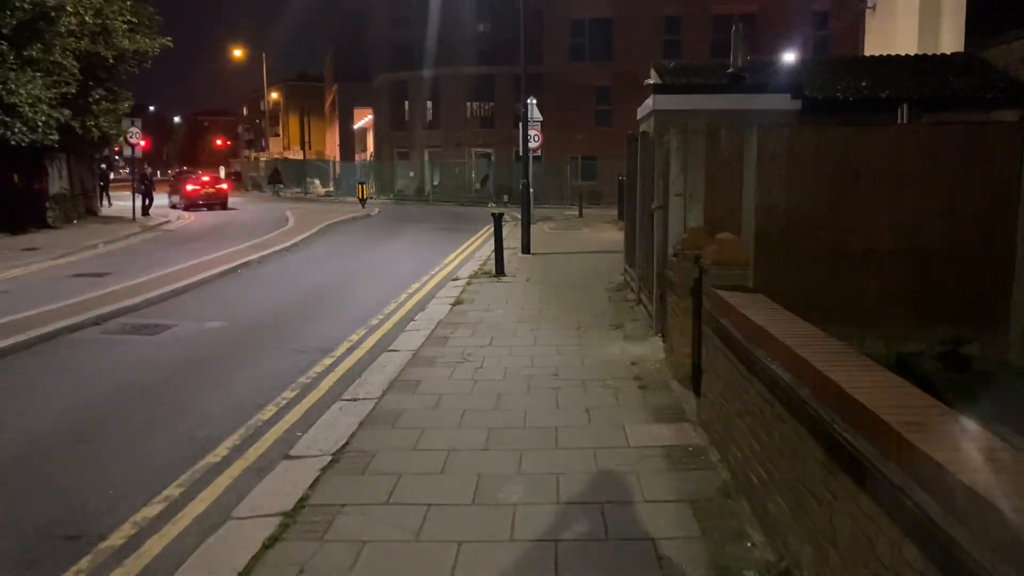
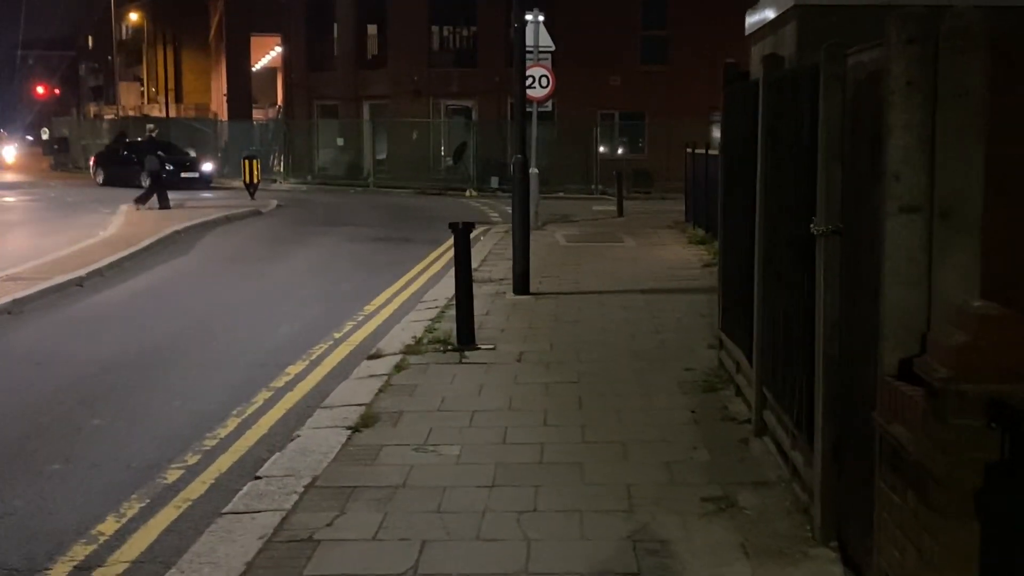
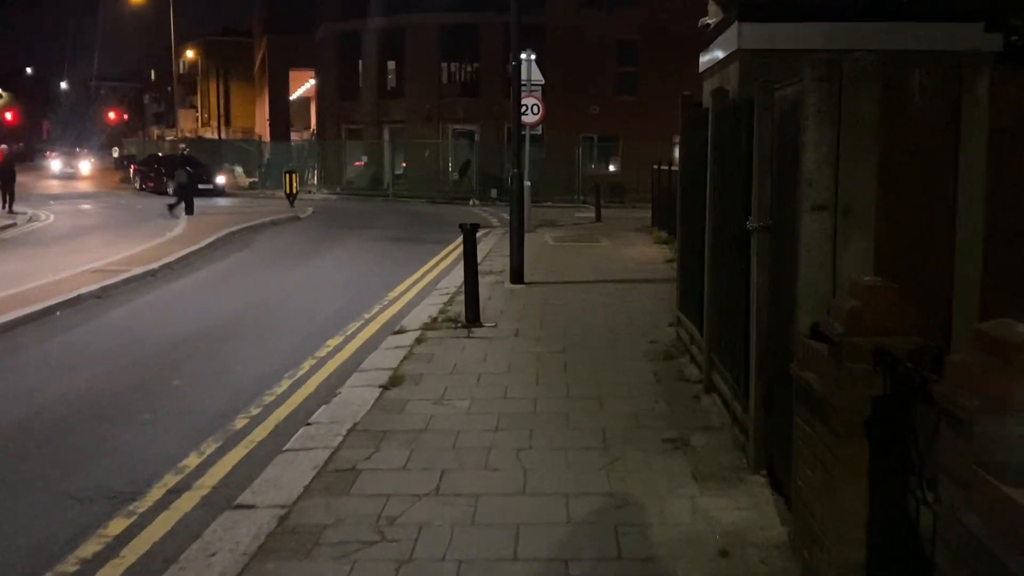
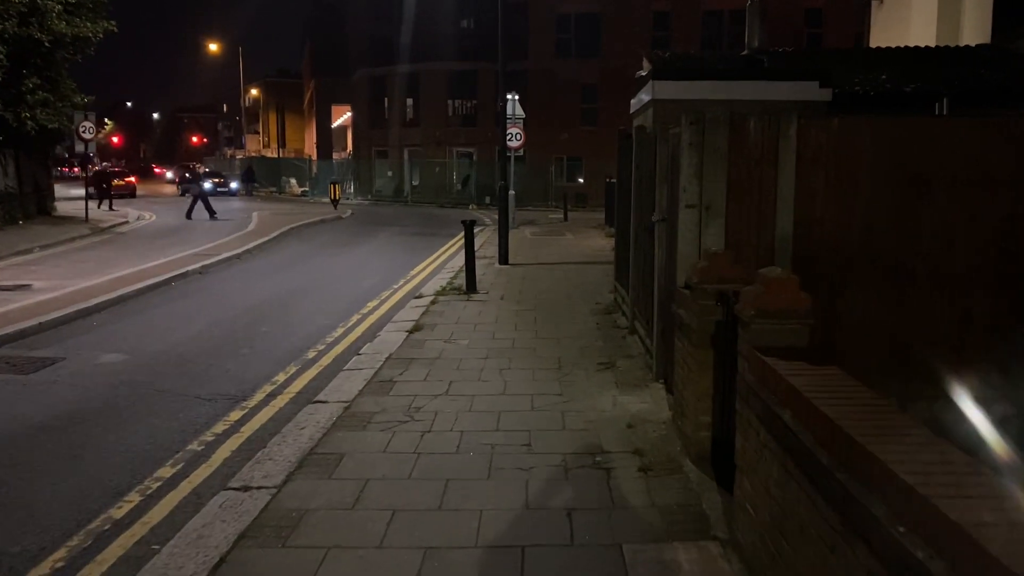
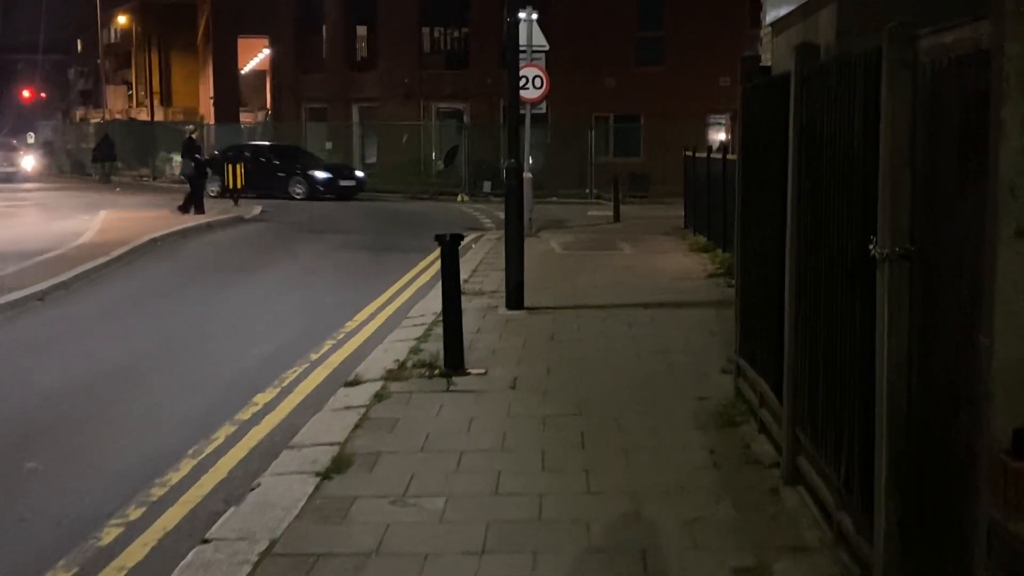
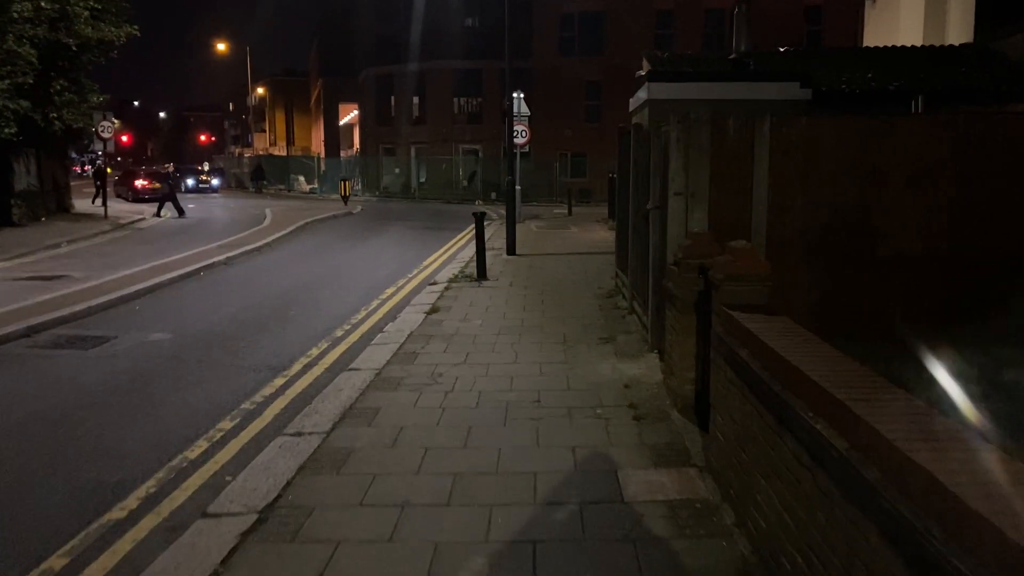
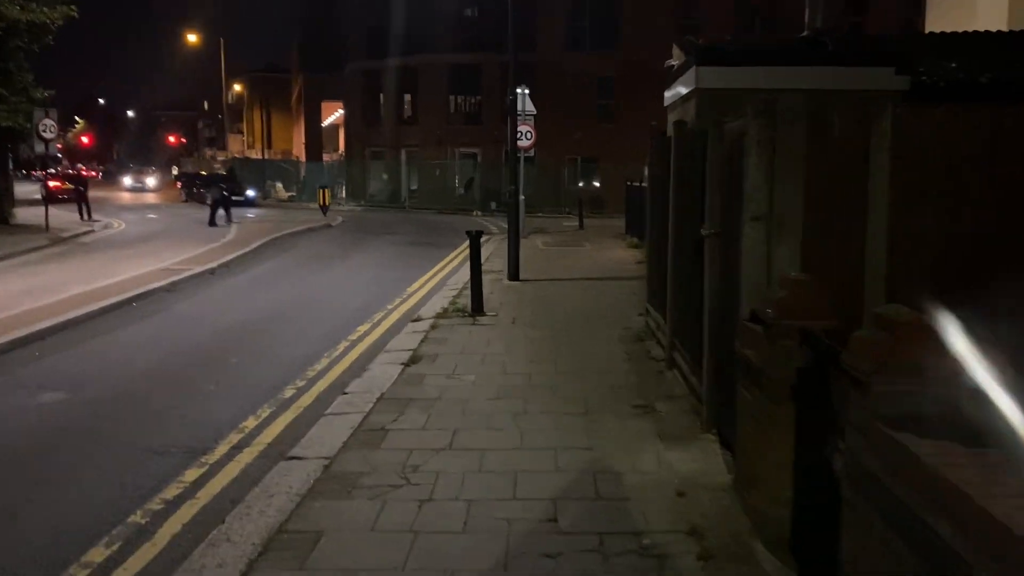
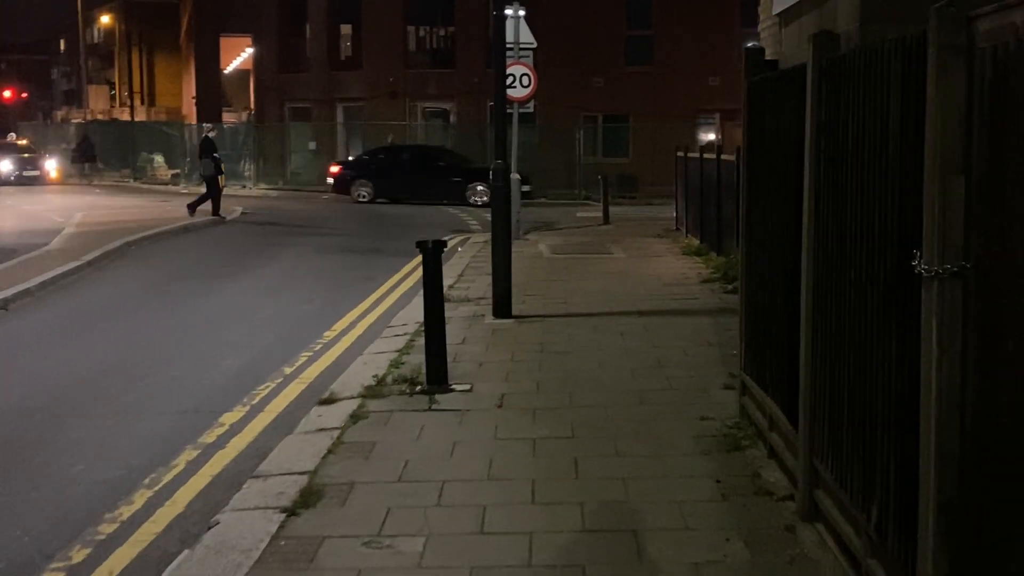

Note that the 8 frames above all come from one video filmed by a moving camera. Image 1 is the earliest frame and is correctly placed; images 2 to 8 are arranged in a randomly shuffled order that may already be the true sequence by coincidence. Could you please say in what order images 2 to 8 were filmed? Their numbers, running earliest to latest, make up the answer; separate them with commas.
6, 4, 7, 3, 2, 5, 8
